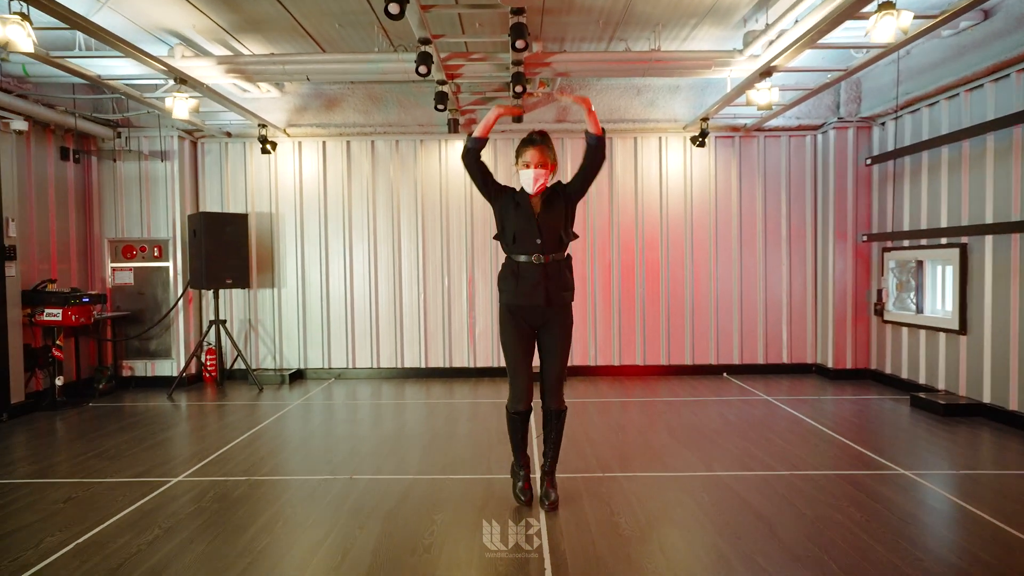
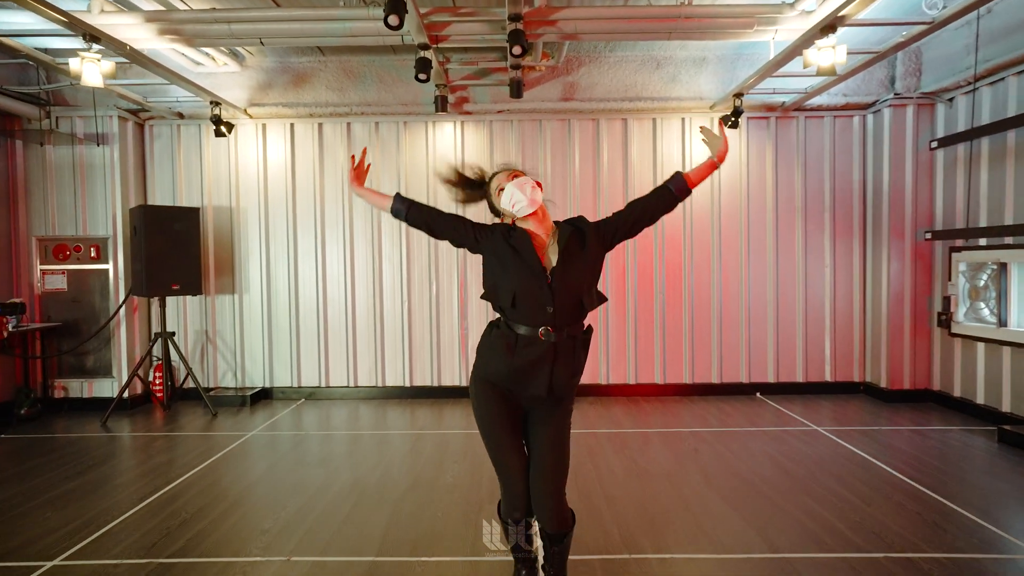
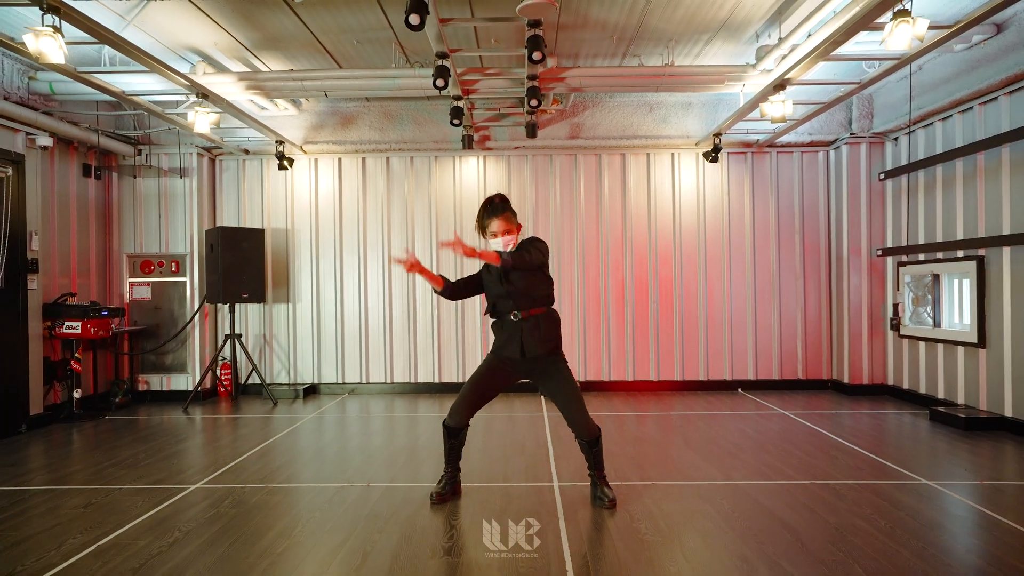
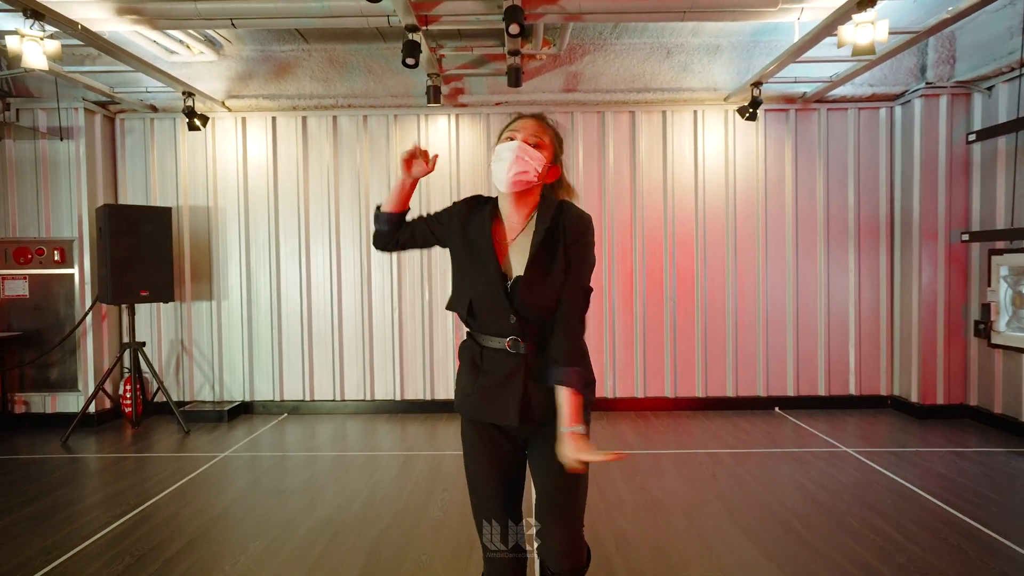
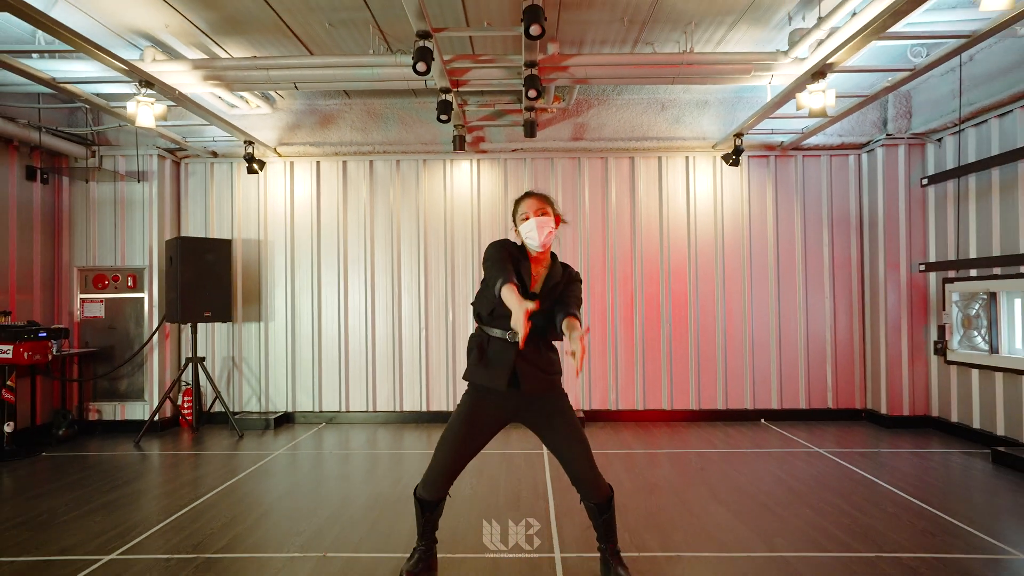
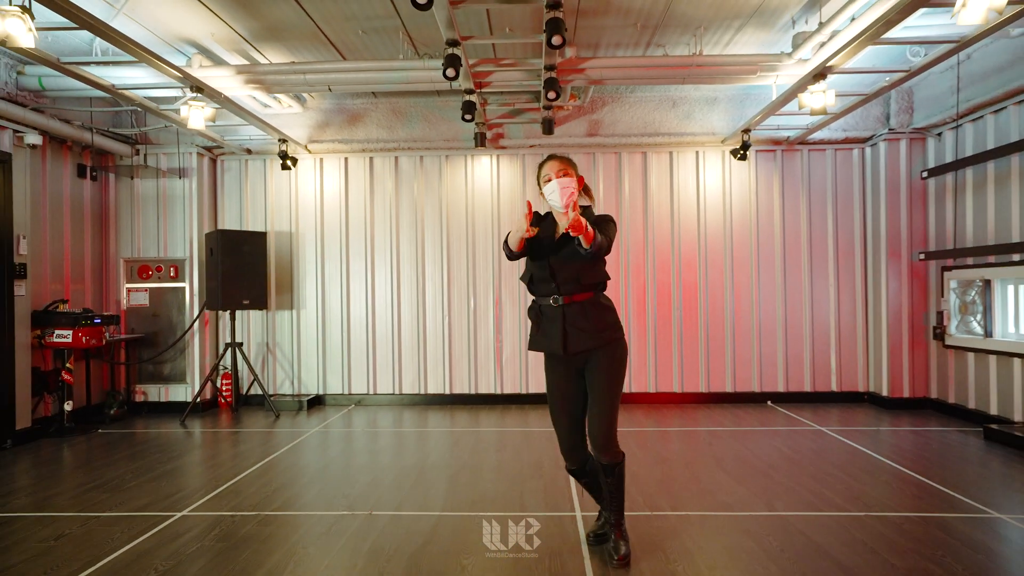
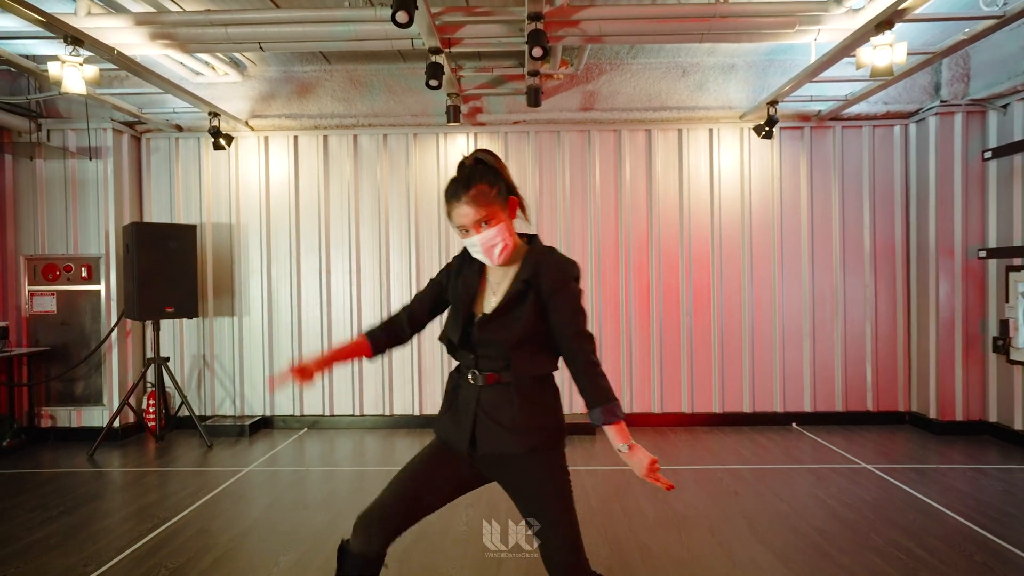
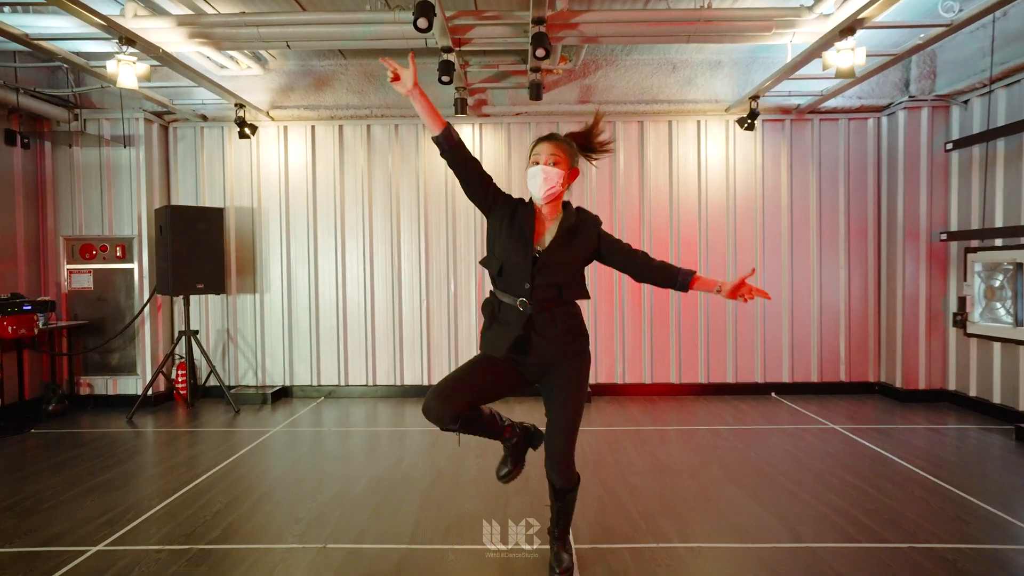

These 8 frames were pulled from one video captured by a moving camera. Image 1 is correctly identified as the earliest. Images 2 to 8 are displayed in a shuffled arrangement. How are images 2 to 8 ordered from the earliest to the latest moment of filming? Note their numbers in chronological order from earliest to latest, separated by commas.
2, 4, 5, 3, 8, 7, 6
